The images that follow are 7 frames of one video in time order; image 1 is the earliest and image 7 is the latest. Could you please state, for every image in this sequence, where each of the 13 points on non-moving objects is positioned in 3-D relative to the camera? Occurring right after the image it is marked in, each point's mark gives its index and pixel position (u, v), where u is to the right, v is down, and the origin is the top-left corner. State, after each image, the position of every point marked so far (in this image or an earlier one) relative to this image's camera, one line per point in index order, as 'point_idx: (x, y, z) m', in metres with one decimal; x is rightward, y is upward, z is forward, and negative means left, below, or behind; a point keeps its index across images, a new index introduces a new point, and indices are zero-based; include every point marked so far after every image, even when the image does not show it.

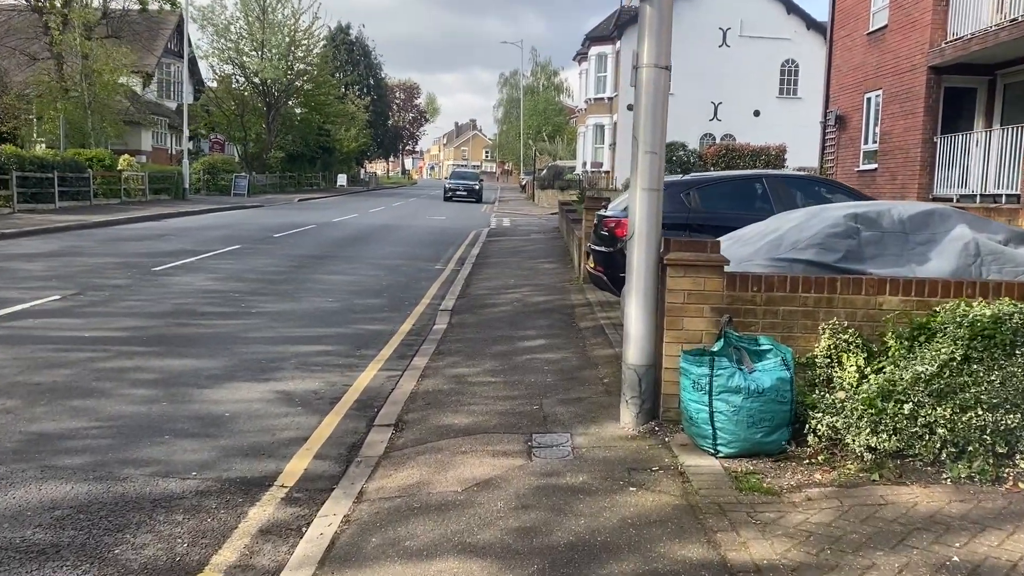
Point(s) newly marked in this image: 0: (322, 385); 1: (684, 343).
0: (-1.7, -0.9, +7.0) m
1: (+1.2, -0.4, +5.7) m
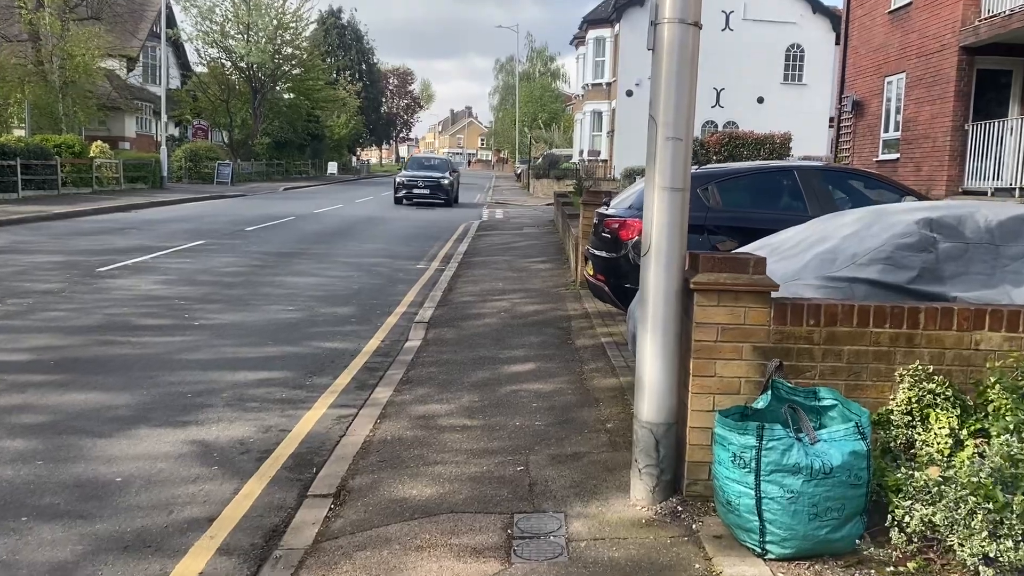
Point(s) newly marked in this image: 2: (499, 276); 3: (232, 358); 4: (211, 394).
0: (-1.8, -1.0, +5.6) m
1: (+1.1, -0.6, +4.2) m
2: (-0.2, +0.2, +12.2) m
3: (-2.6, -0.7, +7.5) m
4: (-2.4, -0.8, +6.4) m
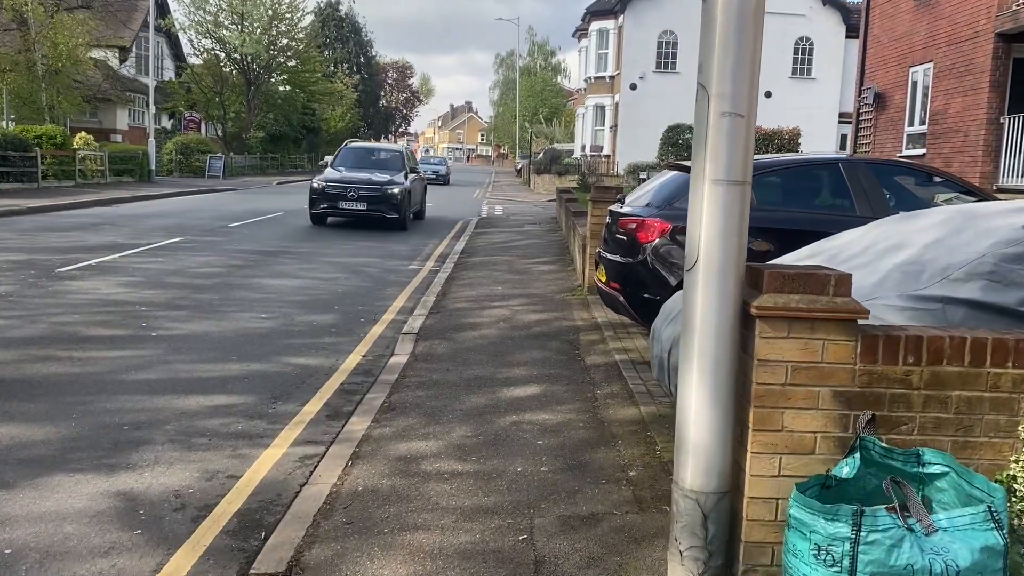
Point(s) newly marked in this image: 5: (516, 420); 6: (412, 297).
0: (-1.8, -1.1, +4.6) m
1: (+1.1, -0.7, +3.2) m
2: (-0.2, +0.1, +11.2) m
3: (-2.6, -0.7, +6.5) m
4: (-2.4, -0.9, +5.3) m
5: (0.0, -0.9, +5.5) m
6: (-1.3, -0.1, +10.4) m
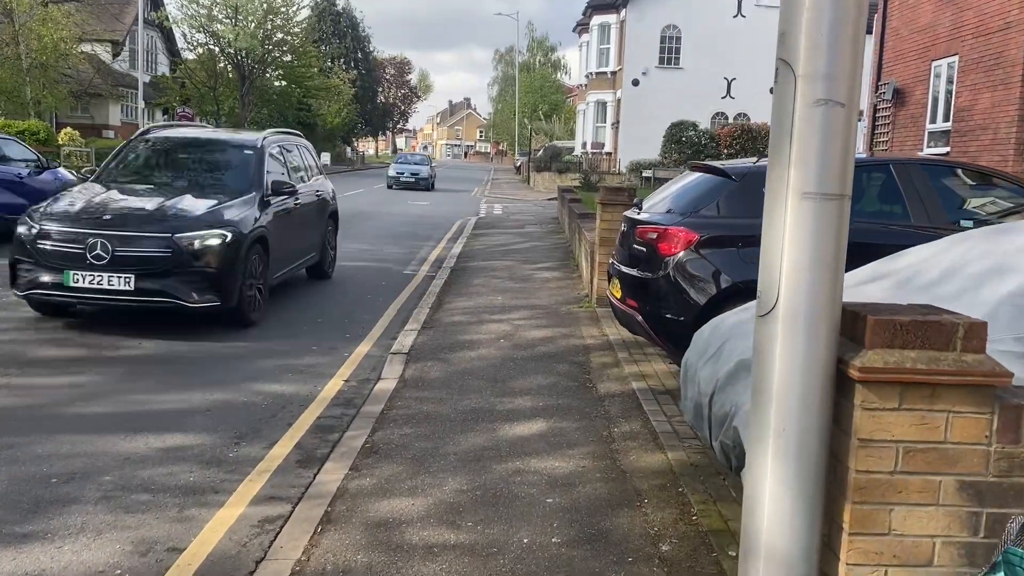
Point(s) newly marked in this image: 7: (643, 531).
0: (-1.8, -1.2, +3.7) m
1: (+1.1, -0.8, +2.3) m
2: (-0.2, 0.0, +10.3) m
3: (-2.6, -0.9, +5.6) m
4: (-2.4, -1.1, +4.5) m
5: (0.0, -1.1, +4.7) m
6: (-1.3, -0.2, +9.5) m
7: (+0.6, -1.2, +3.9) m
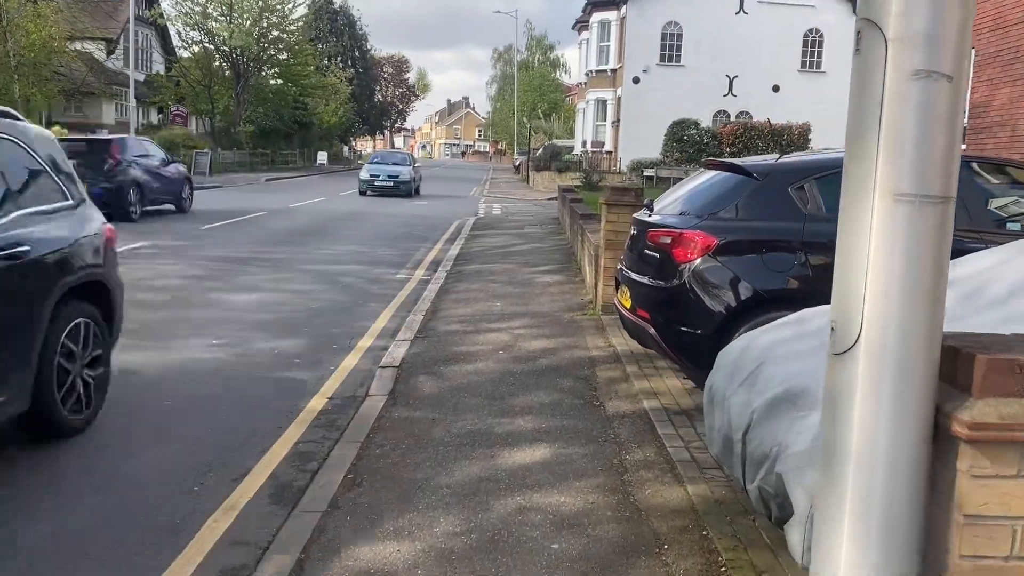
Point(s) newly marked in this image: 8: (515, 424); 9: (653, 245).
0: (-1.8, -1.3, +3.2) m
1: (+1.1, -0.9, +1.8) m
2: (-0.2, -0.1, +9.8) m
3: (-2.6, -0.9, +5.0) m
4: (-2.4, -1.1, +3.9) m
5: (0.0, -1.1, +4.1) m
6: (-1.3, -0.3, +9.0) m
7: (+0.6, -1.2, +3.3) m
8: (0.0, -0.9, +5.4) m
9: (+1.0, +0.3, +5.6) m
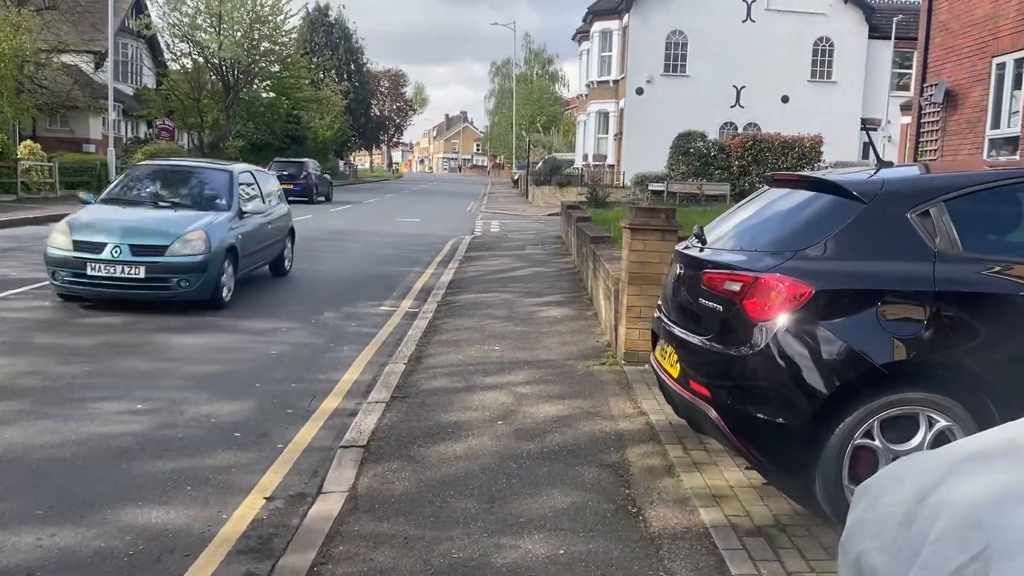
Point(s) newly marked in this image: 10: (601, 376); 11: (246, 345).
0: (-1.8, -1.6, +1.6) m
1: (+1.1, -1.1, +0.2) m
2: (-0.2, -0.5, +8.2) m
3: (-2.6, -1.3, +3.5) m
4: (-2.4, -1.4, +2.3) m
5: (+0.1, -1.4, +2.6) m
6: (-1.3, -0.7, +7.4) m
7: (+0.7, -1.5, +1.7) m
8: (0.0, -1.2, +3.8) m
9: (+1.0, 0.0, +4.0) m
10: (+0.7, -0.7, +6.4) m
11: (-2.6, -0.6, +7.8) m
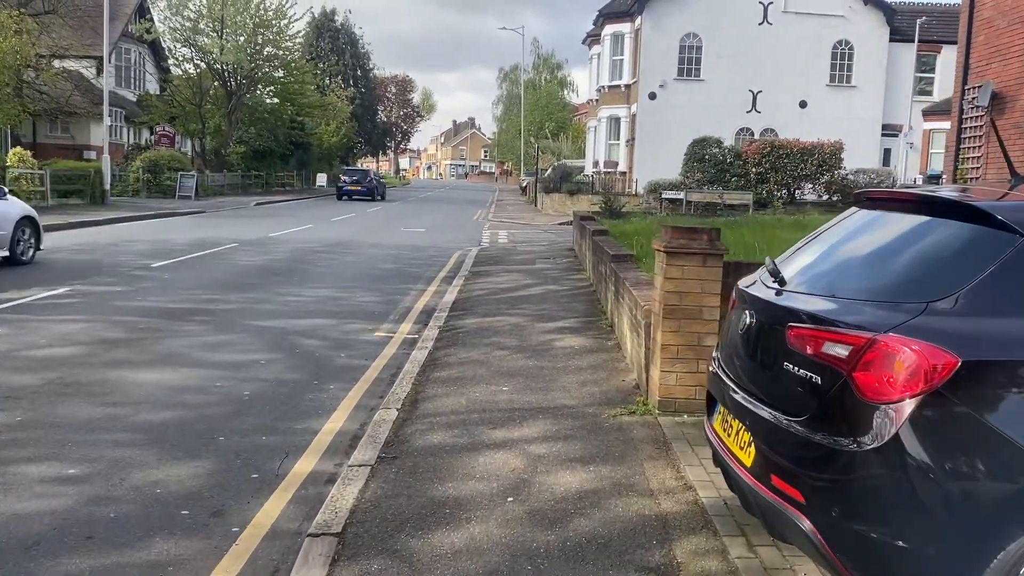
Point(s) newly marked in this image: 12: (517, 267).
0: (-1.7, -1.8, +0.5) m
1: (+1.2, -1.3, -0.9) m
2: (-0.1, -0.7, +7.1) m
3: (-2.5, -1.5, +2.4) m
4: (-2.3, -1.6, +1.3) m
5: (+0.1, -1.6, +1.5) m
6: (-1.2, -0.9, +6.3) m
7: (+0.7, -1.7, +0.7) m
8: (+0.1, -1.5, +2.7) m
9: (+1.1, -0.2, +2.9) m
10: (+0.8, -1.0, +5.3) m
11: (-2.5, -0.8, +6.7) m
12: (+0.1, +0.3, +13.9) m
